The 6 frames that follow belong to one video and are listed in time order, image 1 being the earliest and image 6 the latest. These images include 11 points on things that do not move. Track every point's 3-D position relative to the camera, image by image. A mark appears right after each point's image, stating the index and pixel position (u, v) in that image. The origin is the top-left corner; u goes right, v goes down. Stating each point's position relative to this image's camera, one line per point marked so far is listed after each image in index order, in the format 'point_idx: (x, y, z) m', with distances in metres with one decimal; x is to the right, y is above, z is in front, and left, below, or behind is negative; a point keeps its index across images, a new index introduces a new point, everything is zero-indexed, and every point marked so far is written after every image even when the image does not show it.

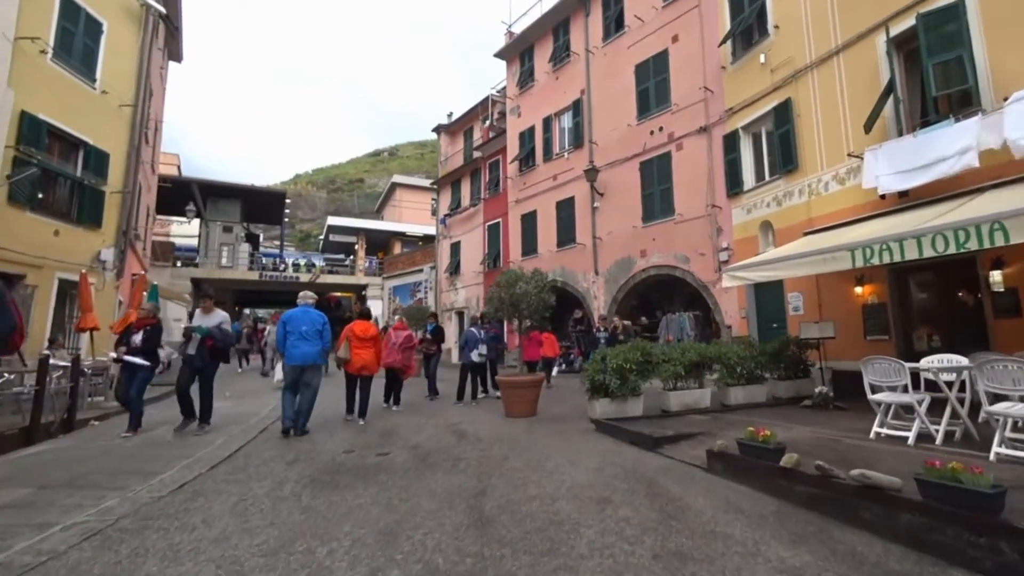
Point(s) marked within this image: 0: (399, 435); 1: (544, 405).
0: (-1.6, -2.1, +6.8) m
1: (+0.6, -2.3, +9.0) m
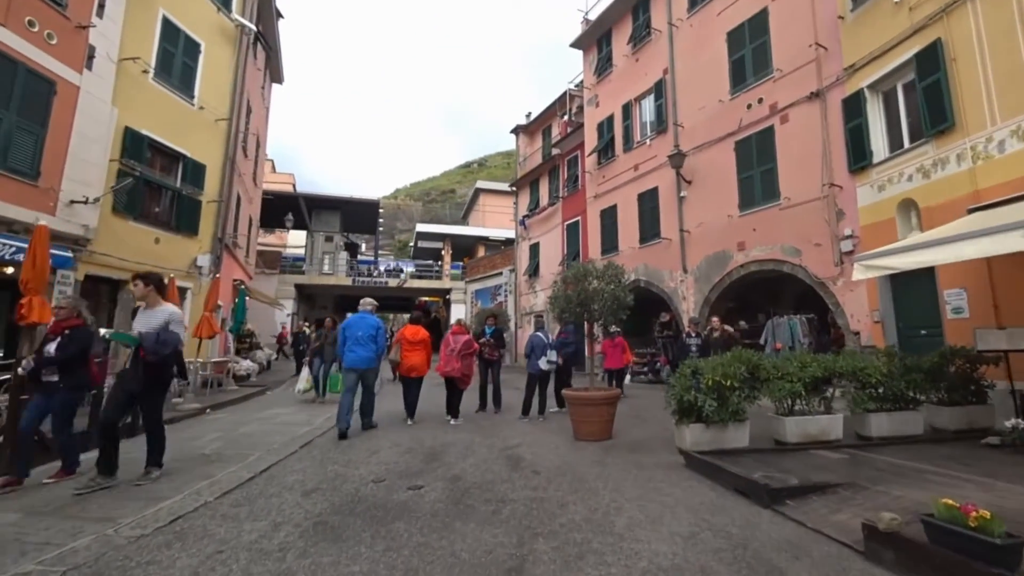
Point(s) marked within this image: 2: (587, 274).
0: (-0.8, -2.1, +5.8) m
1: (+1.7, -2.2, +7.6) m
2: (+1.1, +0.3, +7.1) m
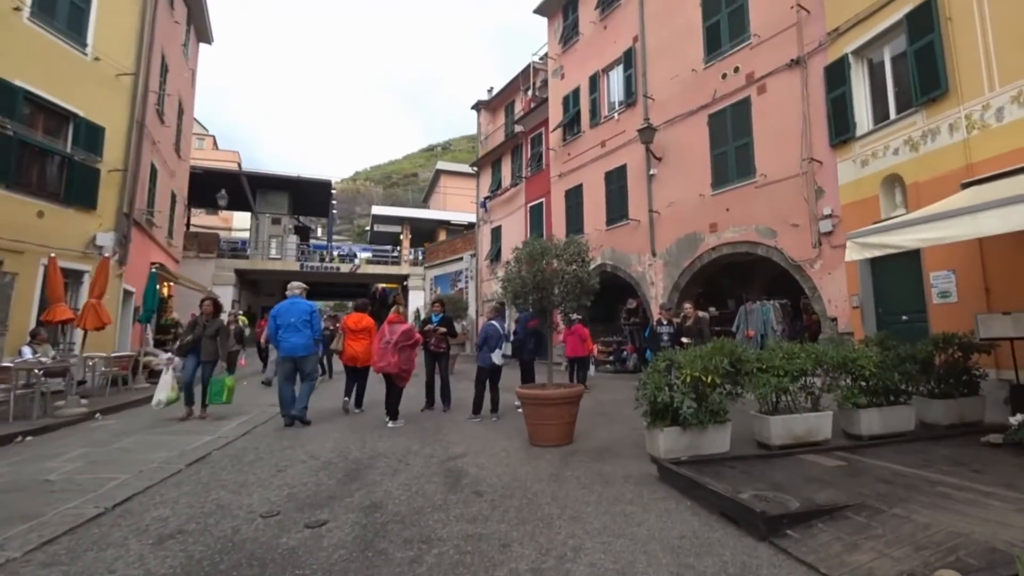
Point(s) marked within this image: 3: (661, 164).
0: (-1.4, -1.9, +4.7) m
1: (+1.0, -2.0, +6.7) m
2: (+0.4, +0.5, +6.1) m
3: (+4.2, +3.5, +13.4) m
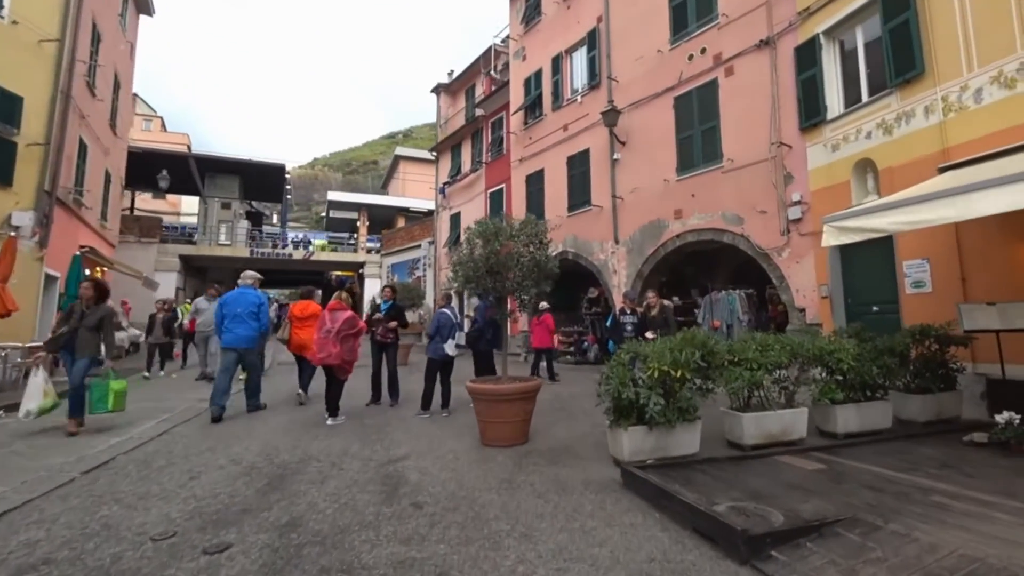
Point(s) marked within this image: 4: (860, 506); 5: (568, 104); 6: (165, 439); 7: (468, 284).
0: (-1.9, -1.7, +4.0) m
1: (+0.4, -1.8, +6.1) m
2: (-0.2, +0.7, +5.5) m
3: (+3.2, +3.8, +12.9) m
4: (+2.5, -1.5, +3.3) m
5: (+1.8, +5.7, +14.8) m
6: (-4.4, -1.9, +5.7) m
7: (-0.5, 0.0, +5.5) m
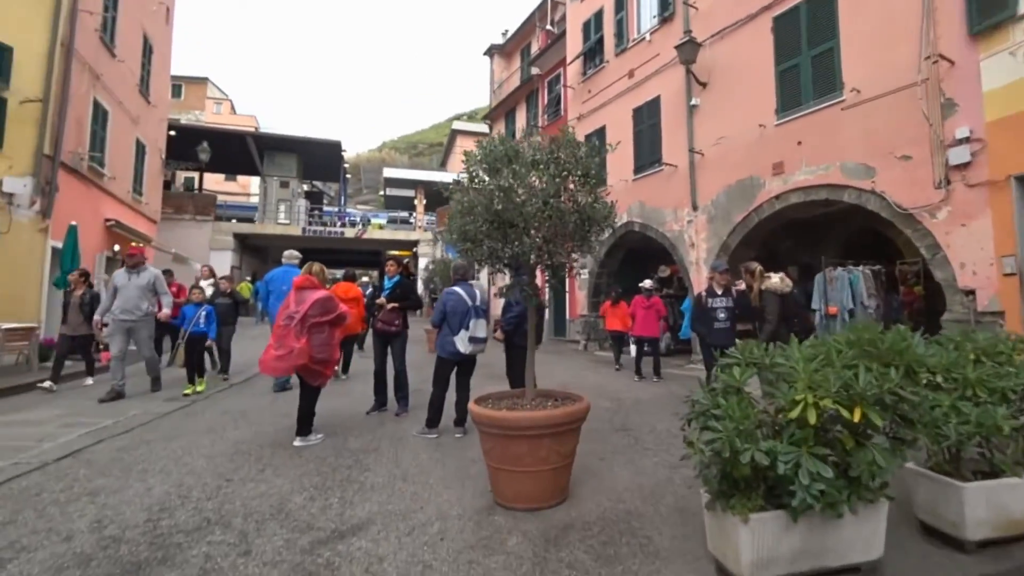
0: (-1.8, -1.5, +2.3) m
1: (+0.7, -1.5, +4.1) m
2: (0.0, +0.9, +3.5) m
3: (+4.2, +4.3, +10.3) m
4: (+2.4, -1.4, +1.1) m
5: (+3.2, +6.3, +12.2) m
6: (-4.1, -1.6, +4.3) m
7: (-0.3, +0.3, +3.5) m
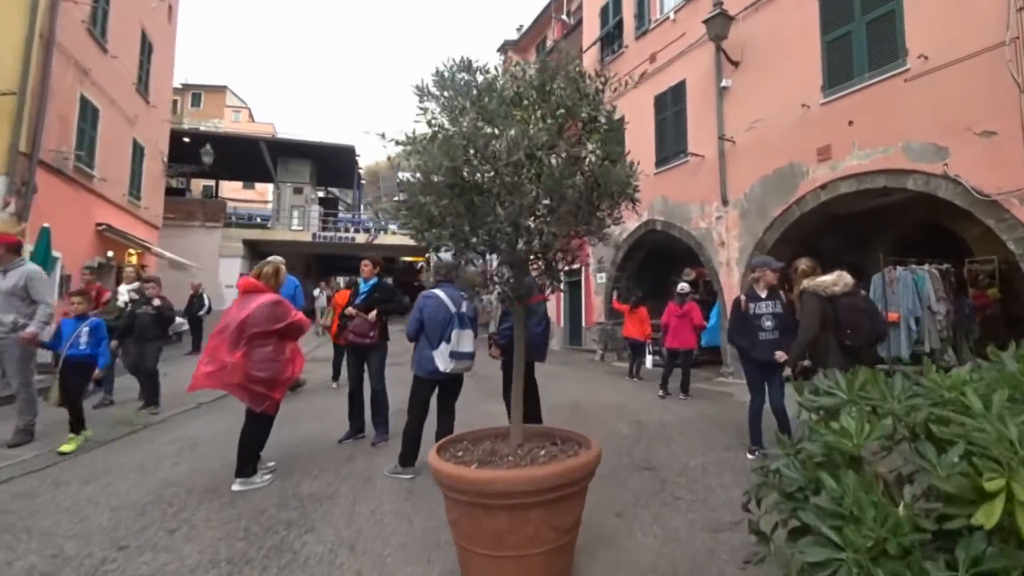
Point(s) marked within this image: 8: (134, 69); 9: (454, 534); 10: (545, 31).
0: (-2.0, -1.5, +1.3) m
1: (+0.6, -1.5, +3.0) m
2: (-0.1, +0.9, +2.5) m
3: (+4.4, +4.2, +9.2) m
4: (+2.2, -1.3, 0.0) m
5: (+3.4, +6.2, +11.2) m
6: (-4.1, -1.6, +3.4) m
7: (-0.4, +0.3, +2.5) m
8: (-10.7, +6.0, +13.3) m
9: (-0.3, -1.2, +2.4) m
10: (+1.2, +10.3, +18.5) m
